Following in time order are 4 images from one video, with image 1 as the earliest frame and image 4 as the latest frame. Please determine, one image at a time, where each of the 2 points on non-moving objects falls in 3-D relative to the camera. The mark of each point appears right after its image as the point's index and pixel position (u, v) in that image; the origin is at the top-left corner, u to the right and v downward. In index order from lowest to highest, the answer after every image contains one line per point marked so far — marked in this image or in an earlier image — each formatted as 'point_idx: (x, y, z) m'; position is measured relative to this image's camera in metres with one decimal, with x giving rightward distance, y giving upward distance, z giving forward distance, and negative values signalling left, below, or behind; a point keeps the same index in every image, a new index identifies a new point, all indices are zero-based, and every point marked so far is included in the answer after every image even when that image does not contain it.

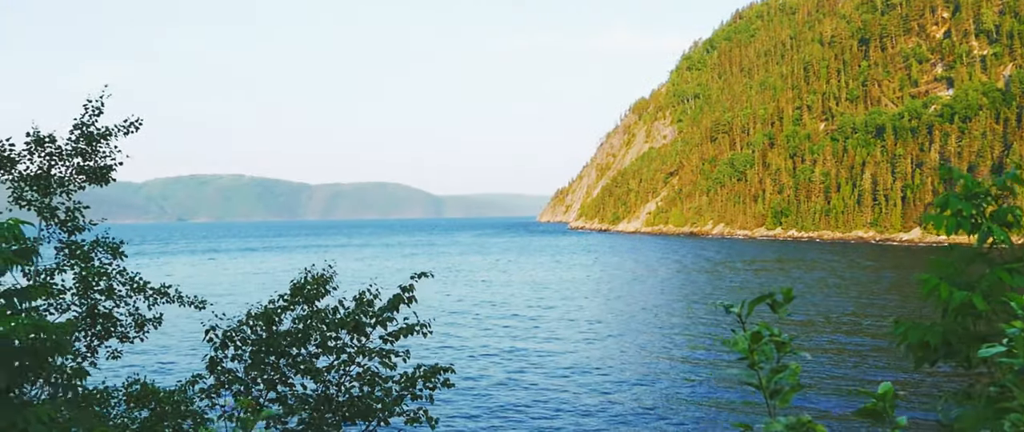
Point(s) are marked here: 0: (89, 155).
0: (-6.6, +0.9, +11.9) m
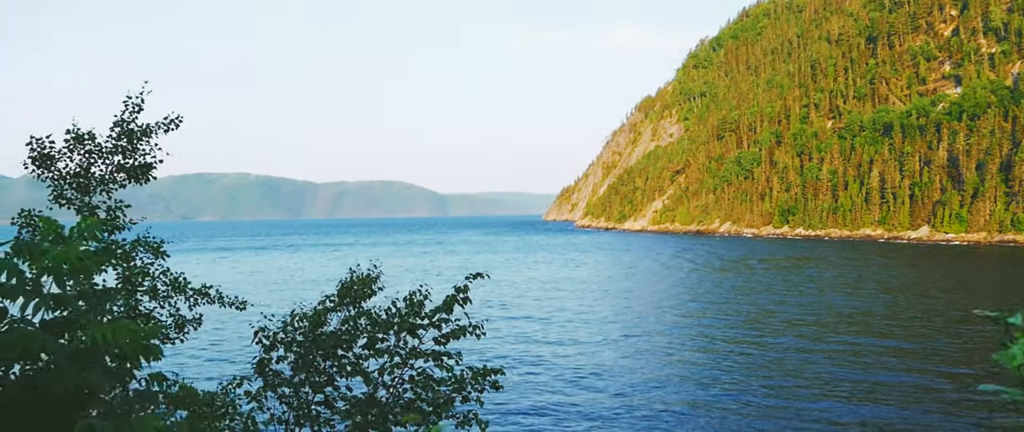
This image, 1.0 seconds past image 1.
0: (-5.8, +1.0, +11.7) m
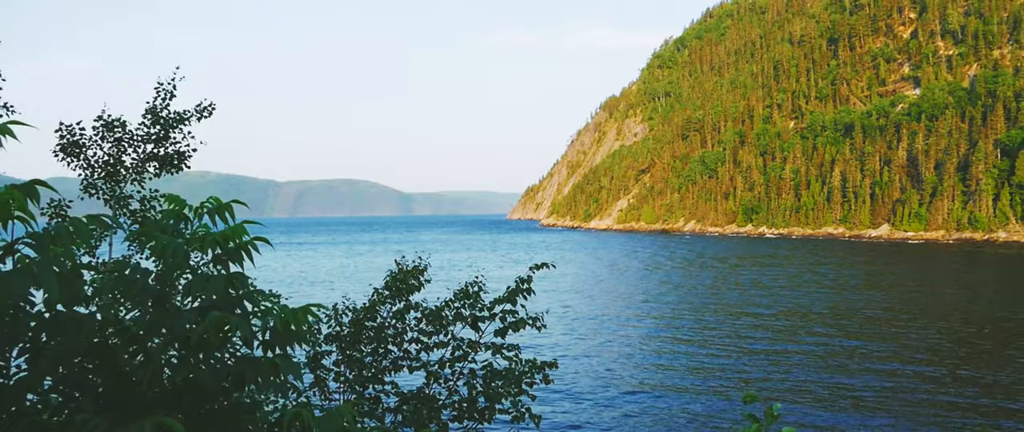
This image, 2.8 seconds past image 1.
0: (-5.1, +1.1, +11.2) m
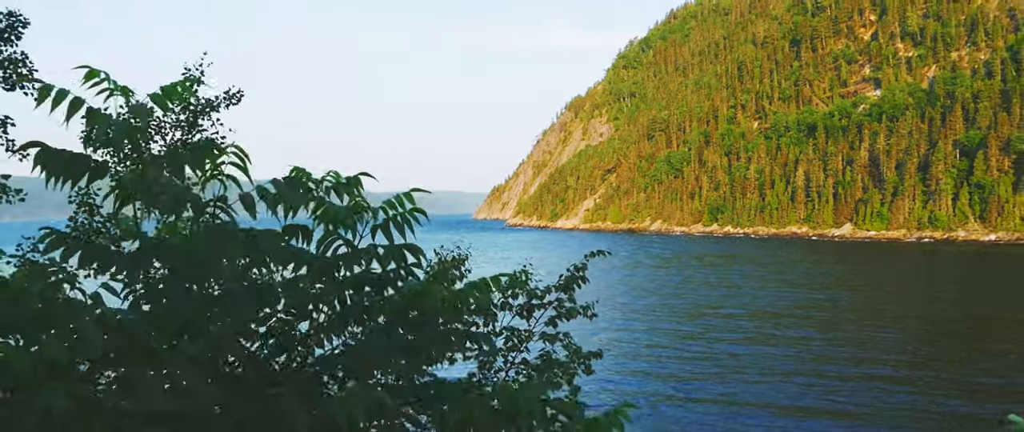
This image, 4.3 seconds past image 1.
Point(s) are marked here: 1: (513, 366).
0: (-4.6, +1.2, +10.9) m
1: (-0.1, -1.9, +9.7) m
